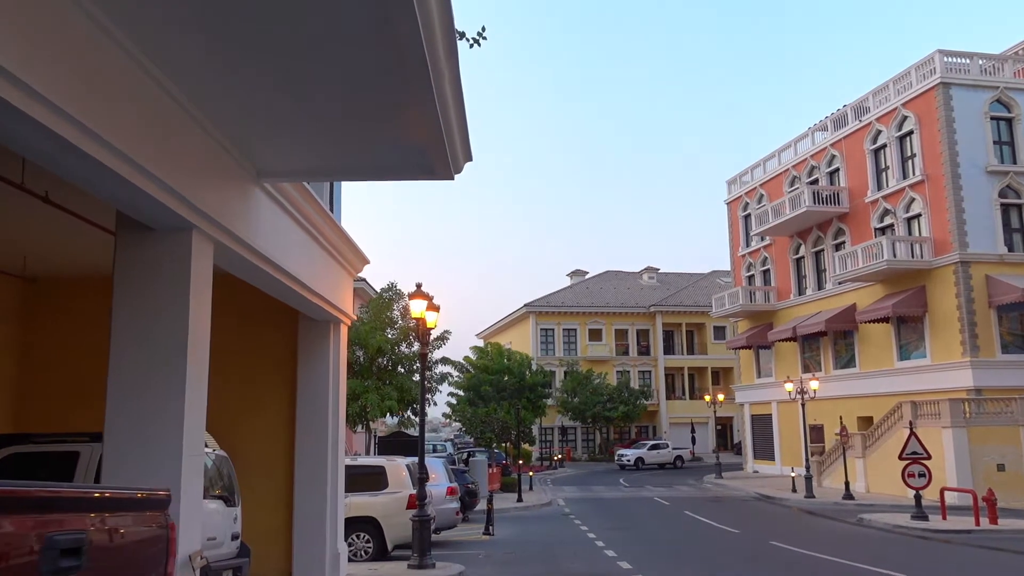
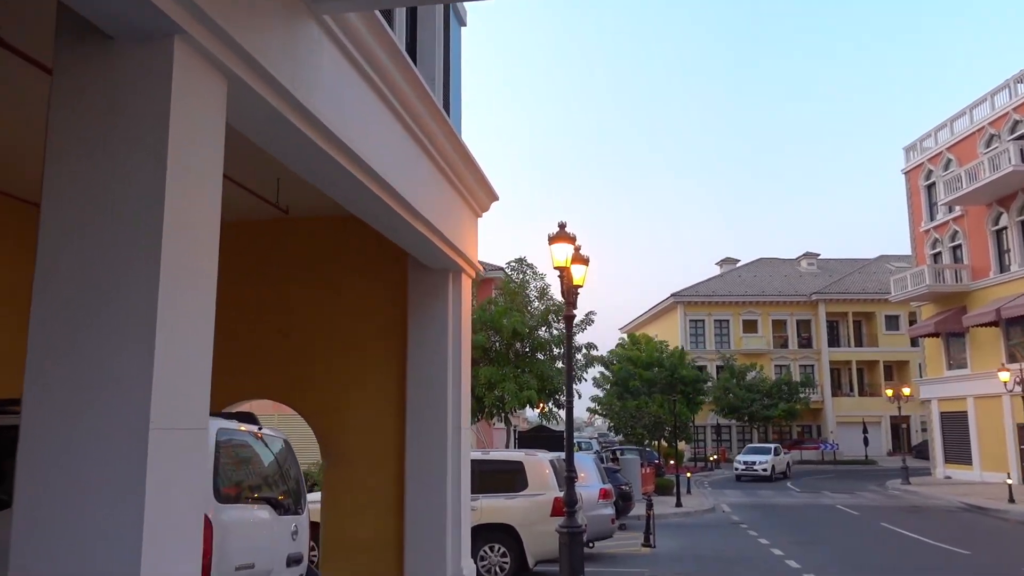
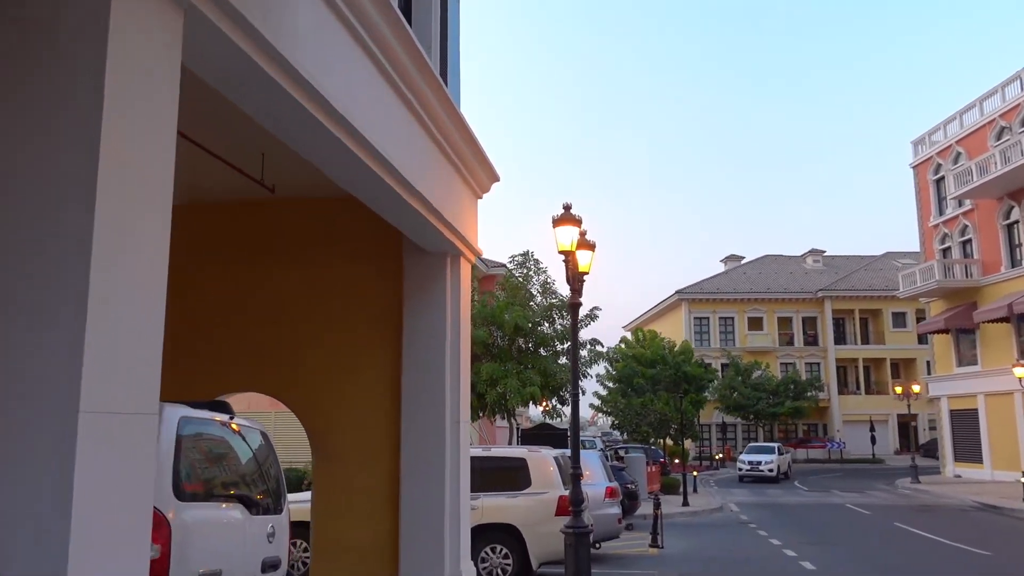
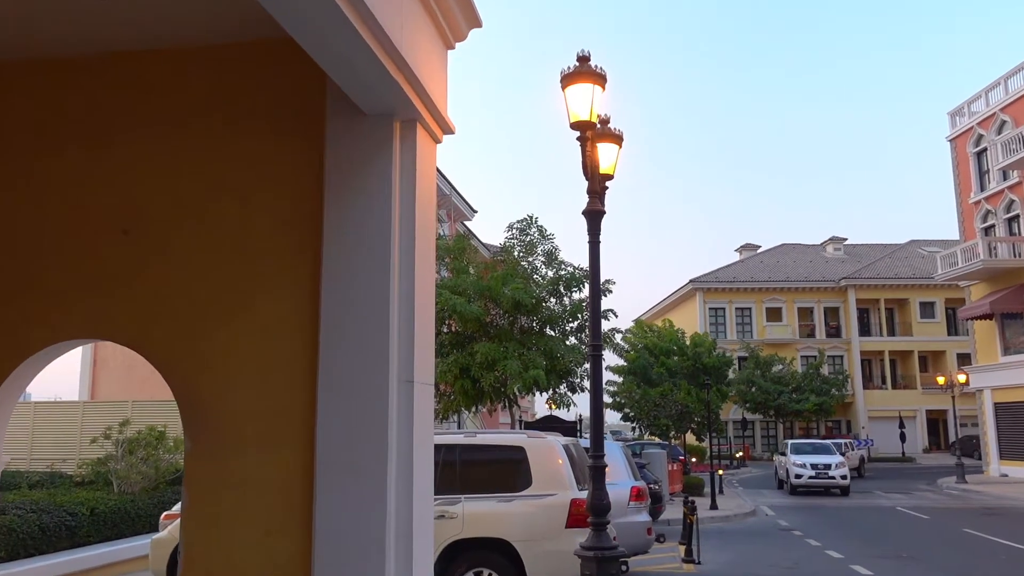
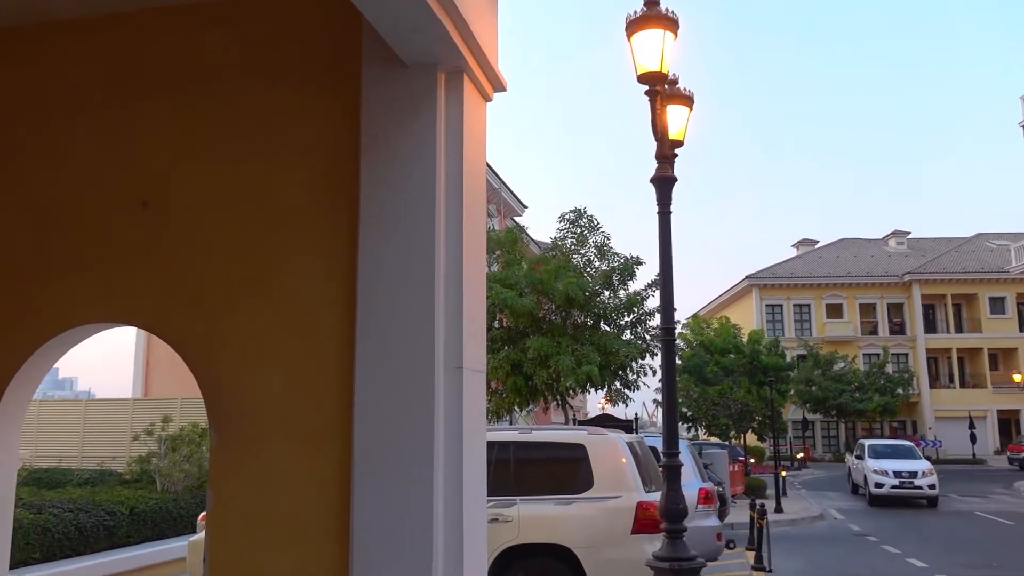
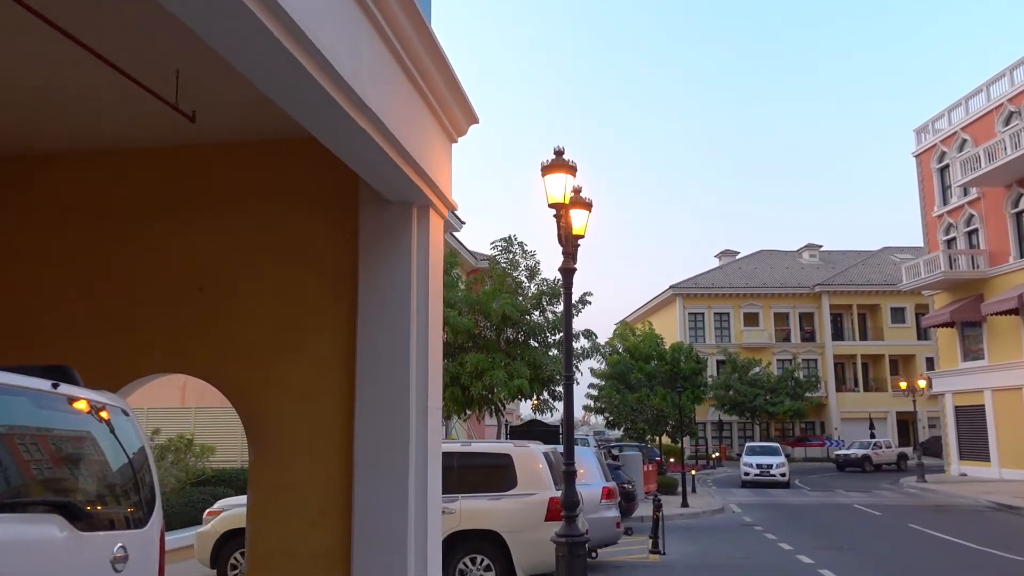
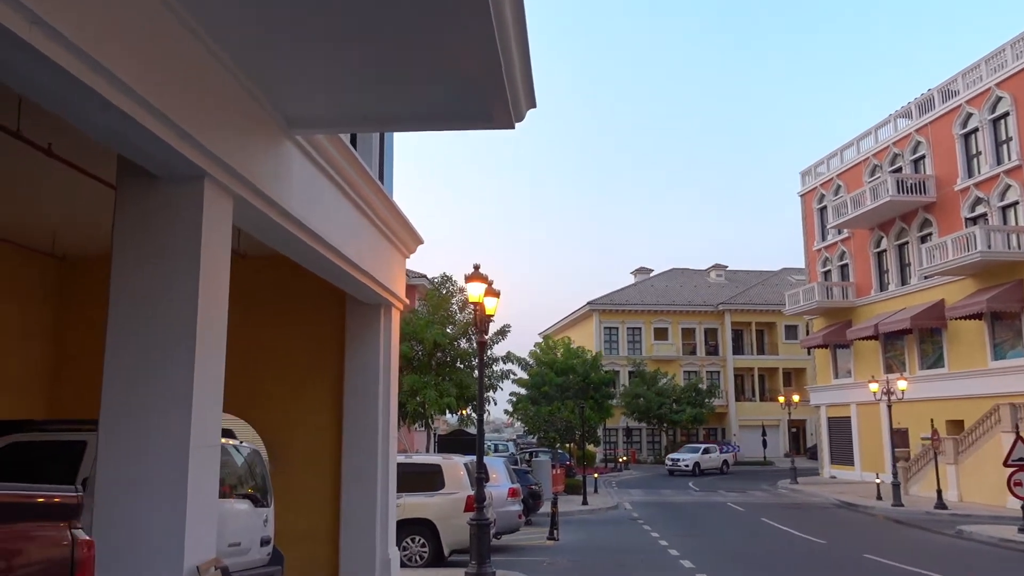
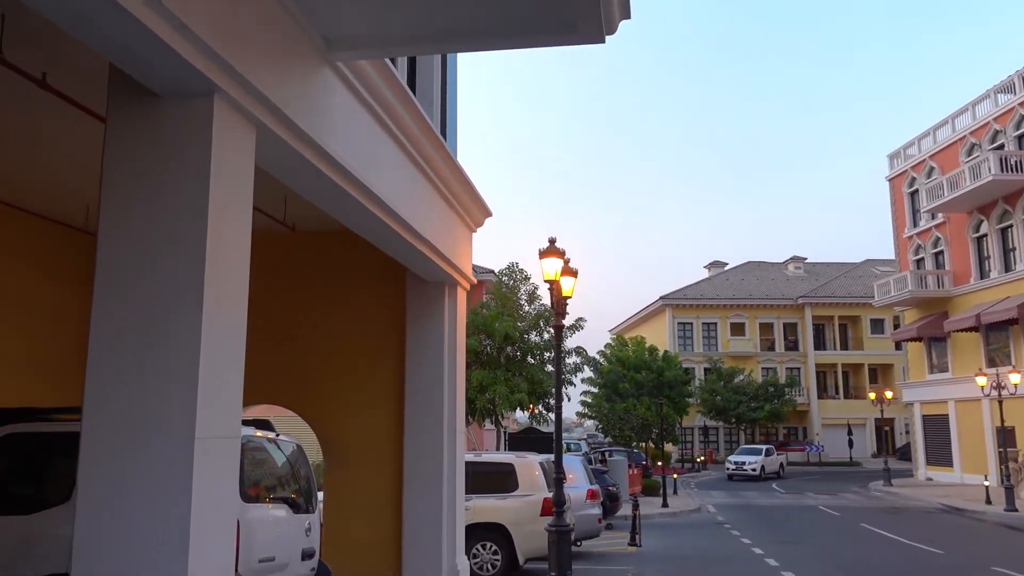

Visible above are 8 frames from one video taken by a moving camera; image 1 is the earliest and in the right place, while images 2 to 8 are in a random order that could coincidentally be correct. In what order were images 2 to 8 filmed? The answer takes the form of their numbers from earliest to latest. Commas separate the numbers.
7, 8, 2, 3, 6, 4, 5
